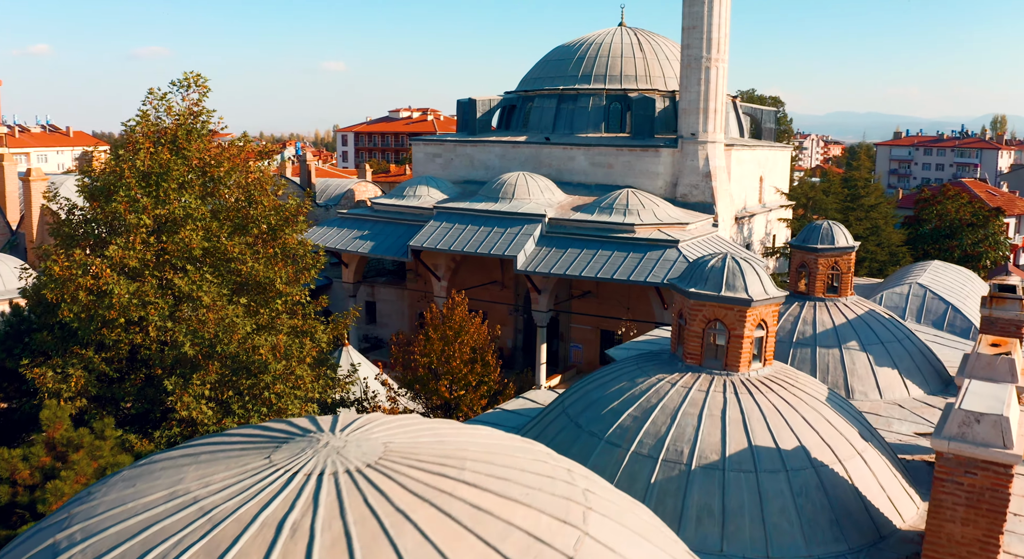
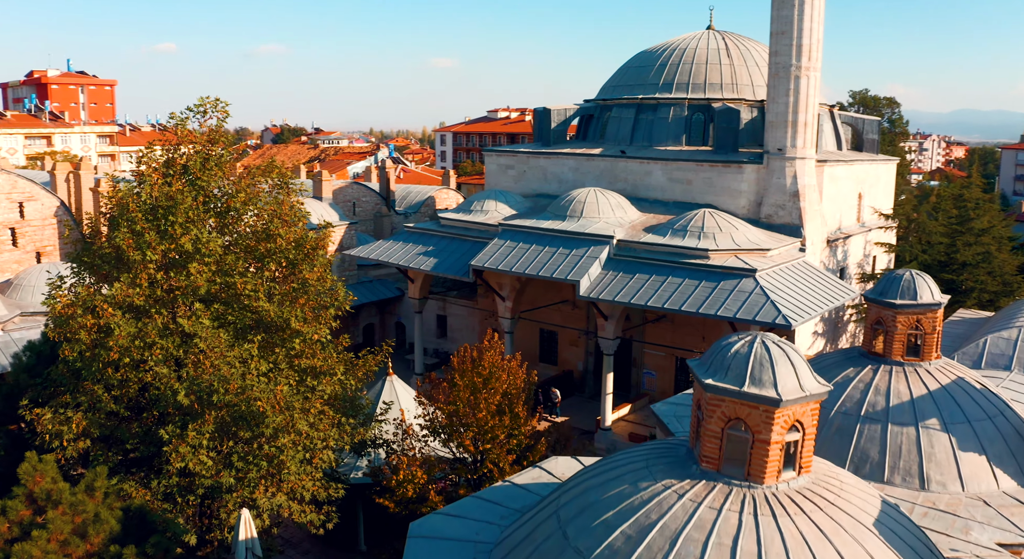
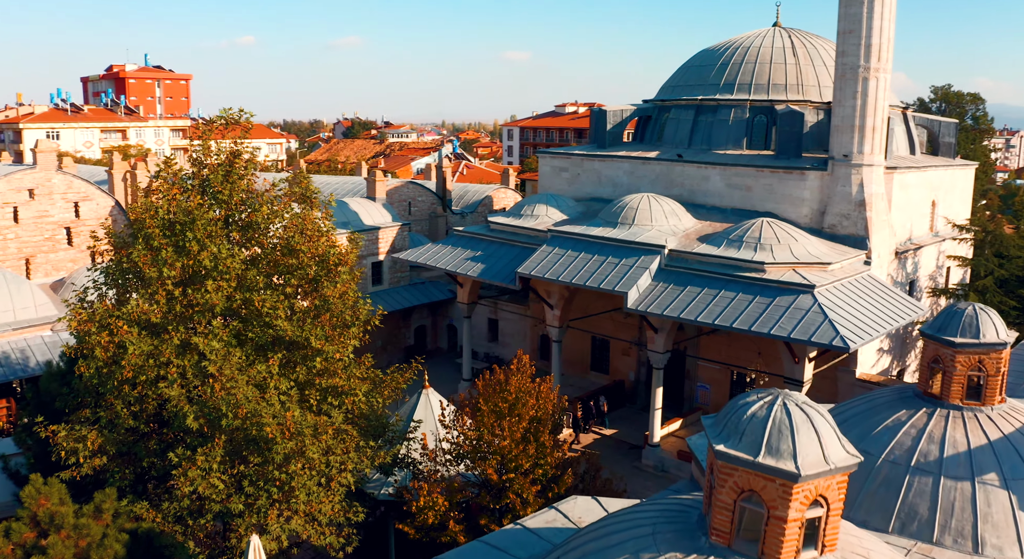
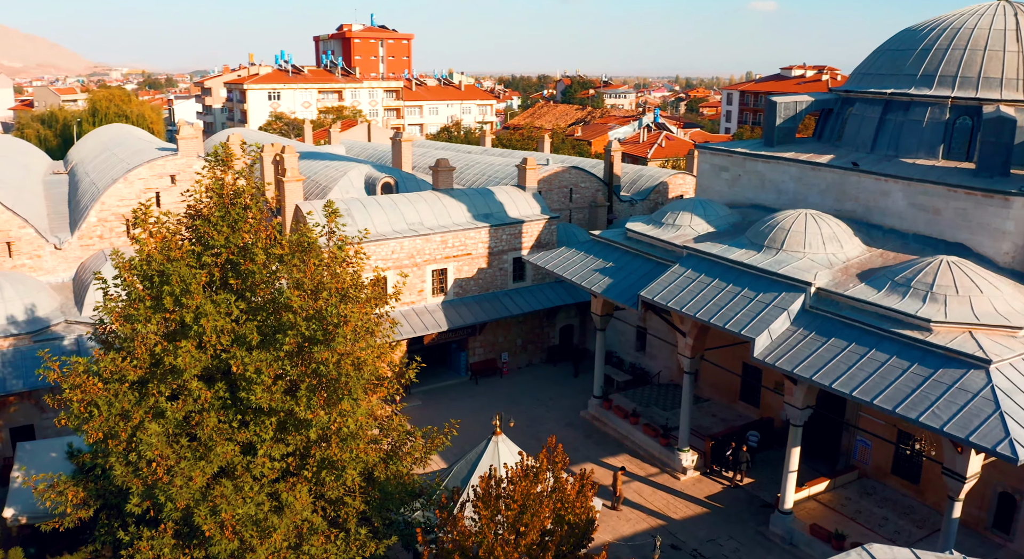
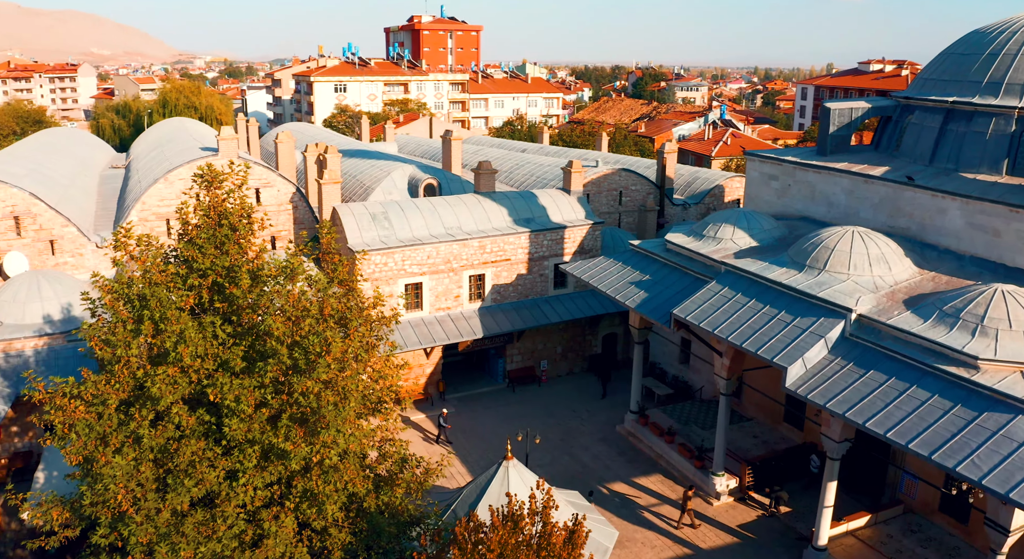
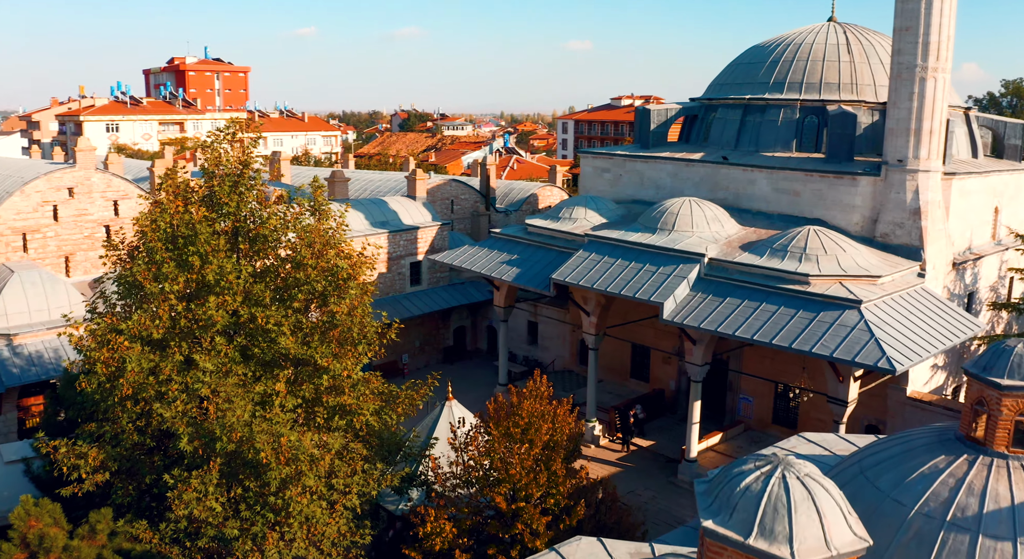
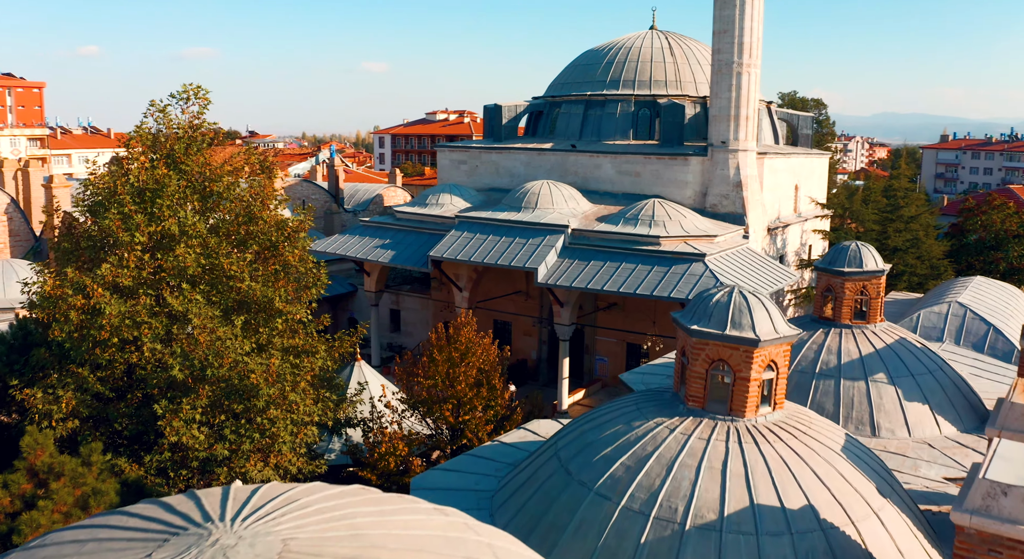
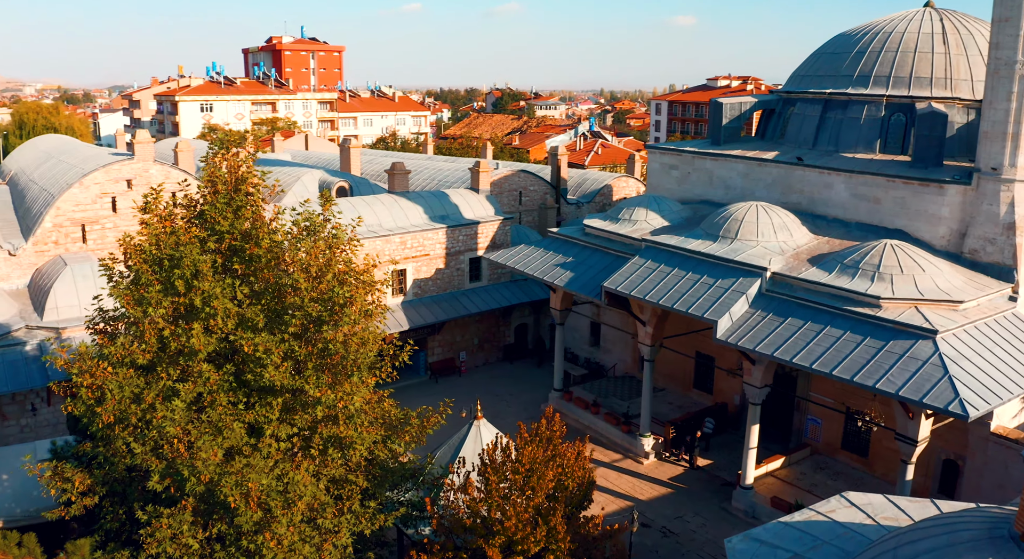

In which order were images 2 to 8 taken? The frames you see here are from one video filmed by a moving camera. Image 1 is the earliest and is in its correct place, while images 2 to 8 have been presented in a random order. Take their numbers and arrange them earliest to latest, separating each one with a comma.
7, 2, 3, 6, 8, 4, 5
